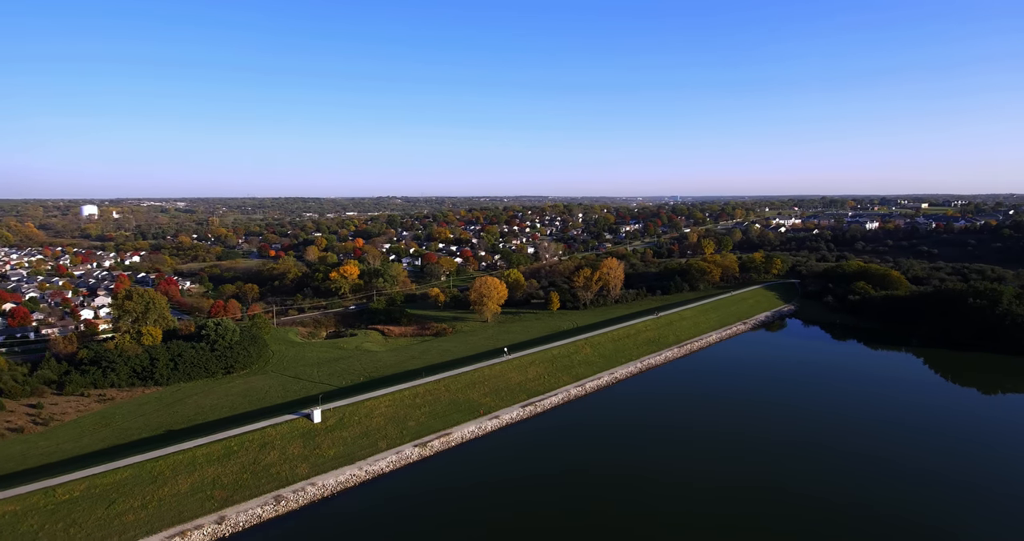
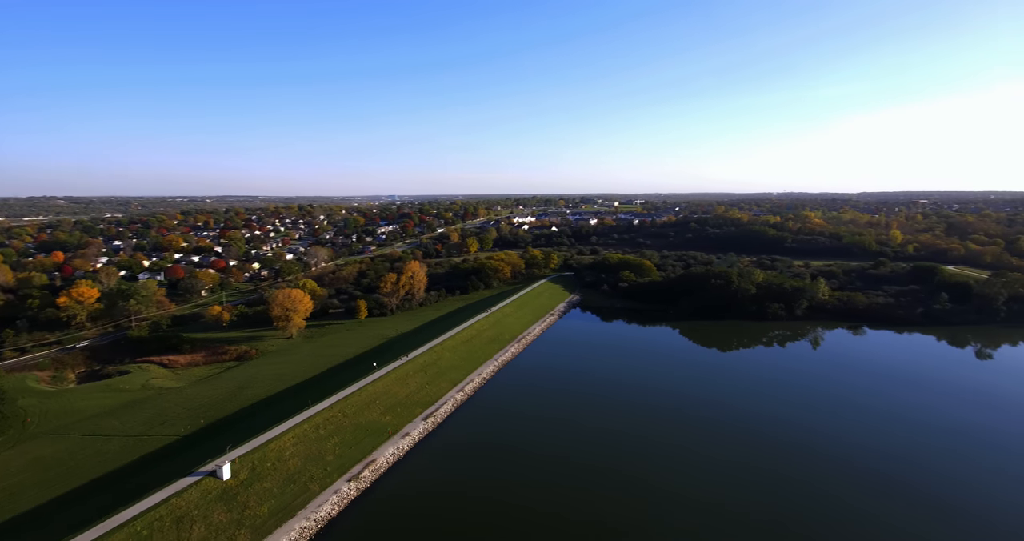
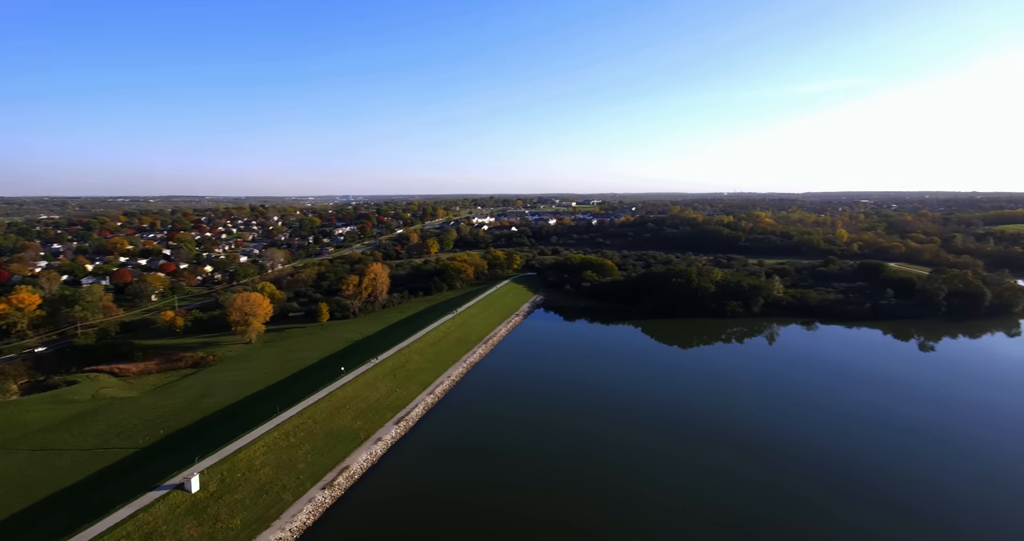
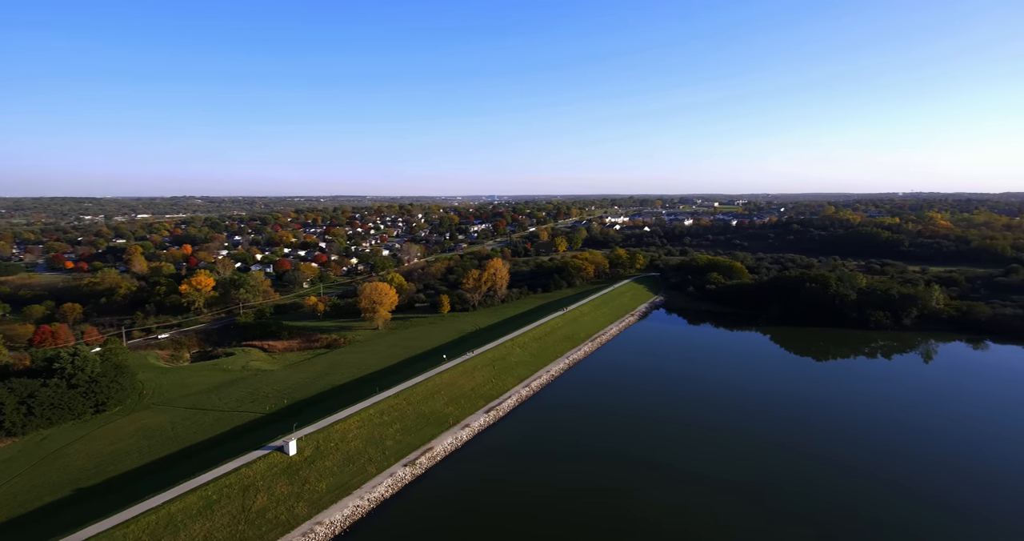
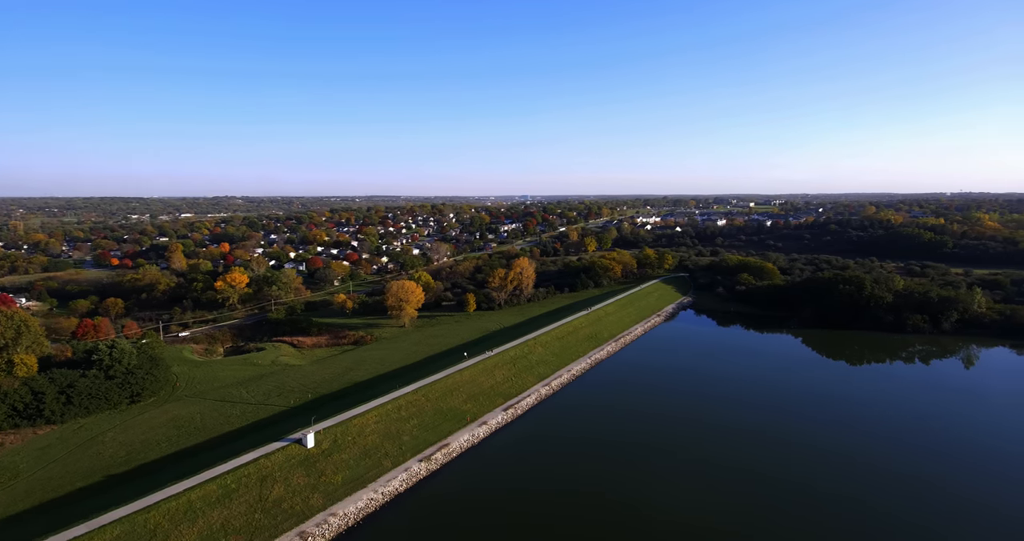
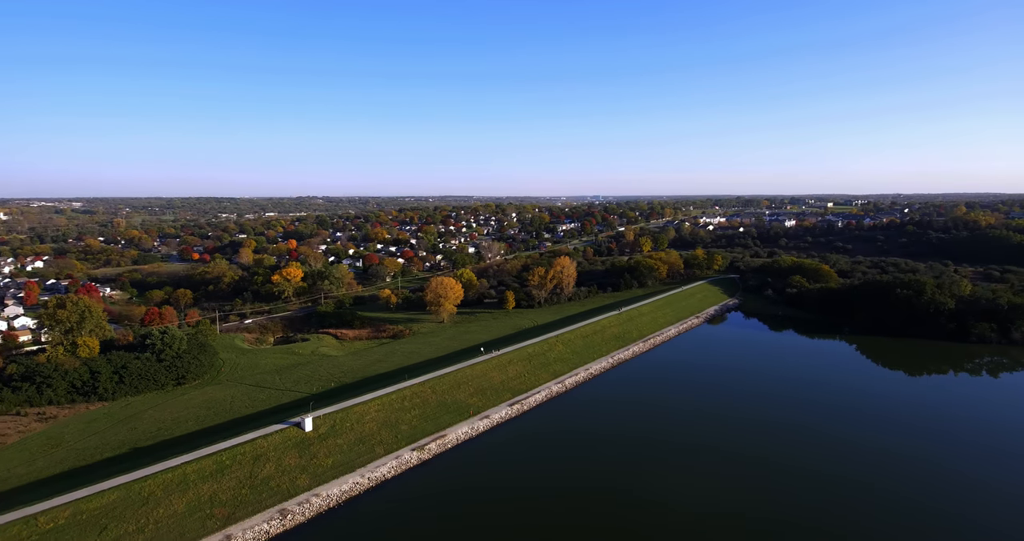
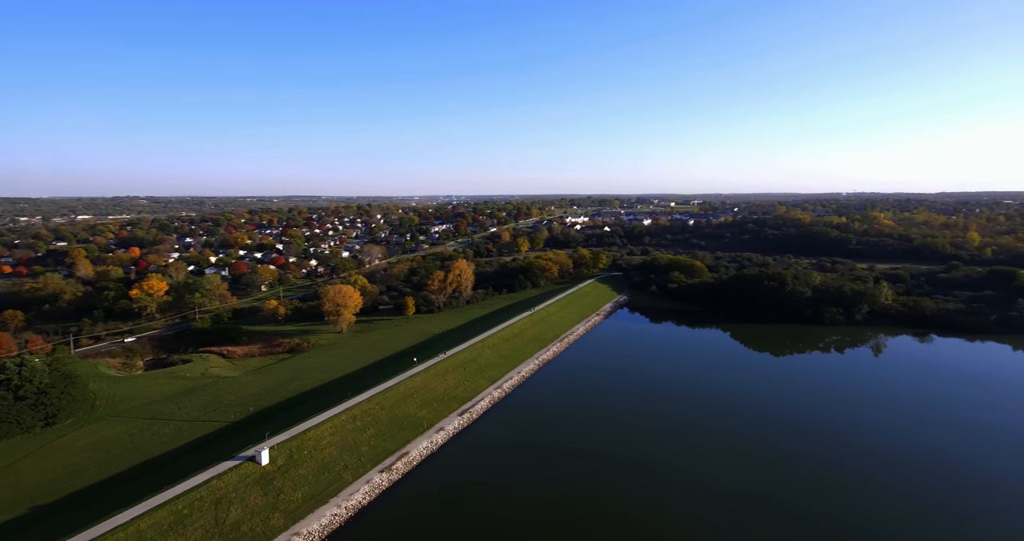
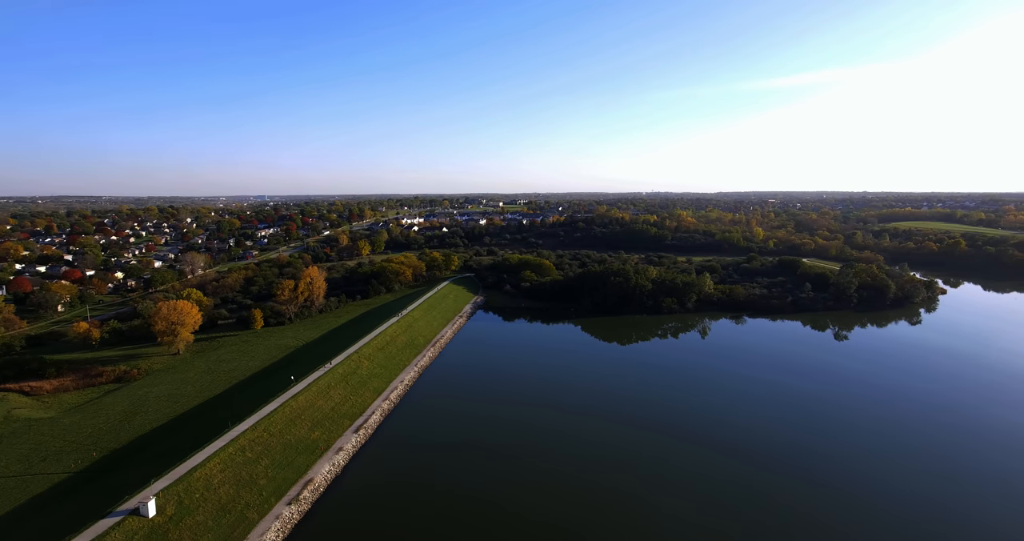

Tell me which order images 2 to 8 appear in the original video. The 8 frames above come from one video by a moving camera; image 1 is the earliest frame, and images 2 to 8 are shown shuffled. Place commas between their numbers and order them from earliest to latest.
6, 5, 4, 7, 2, 3, 8
